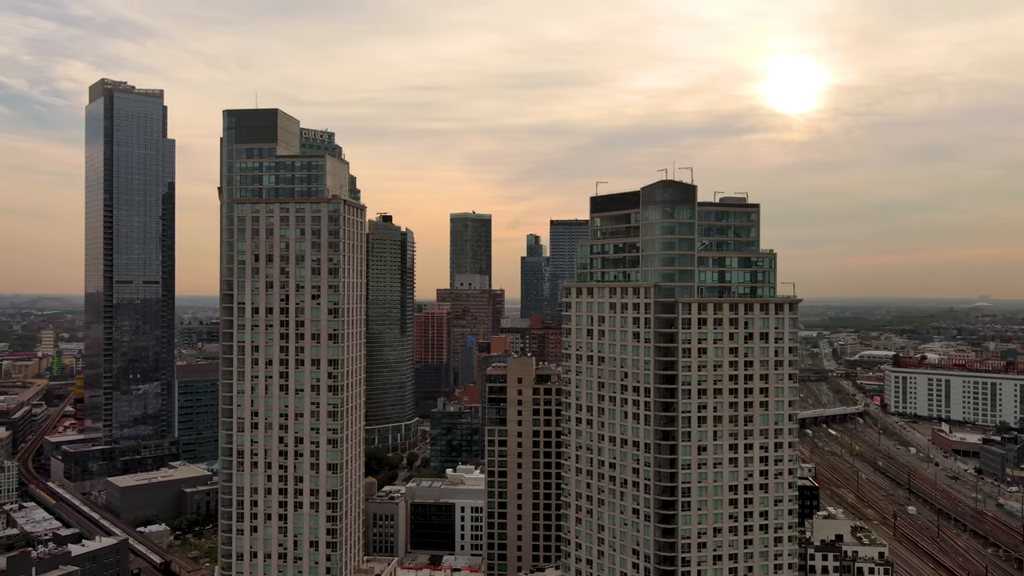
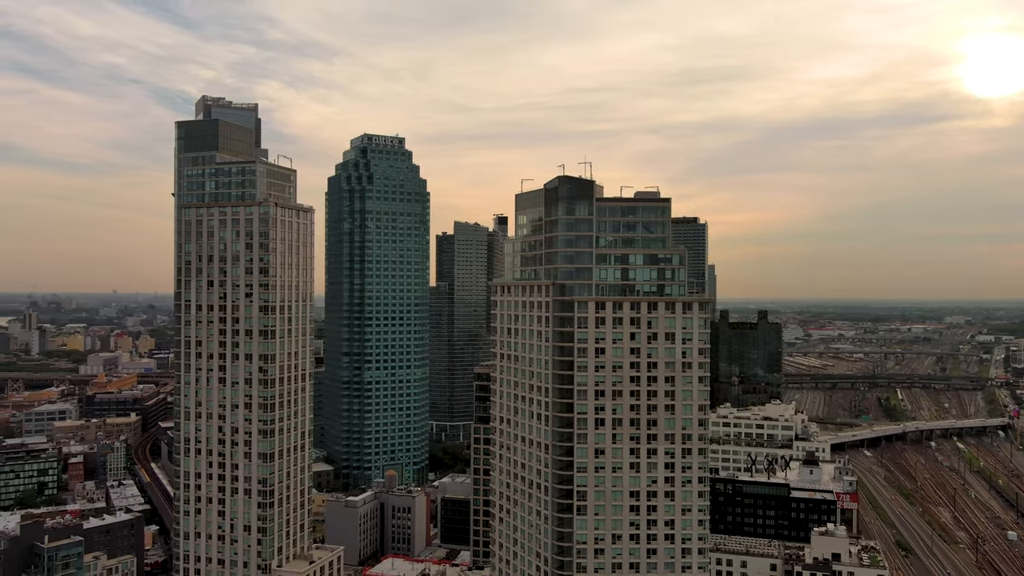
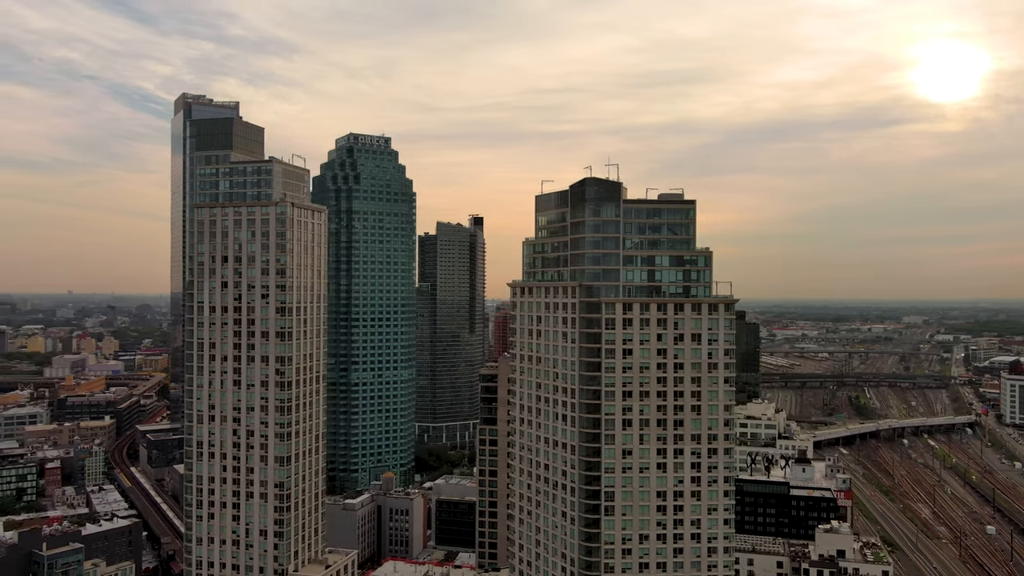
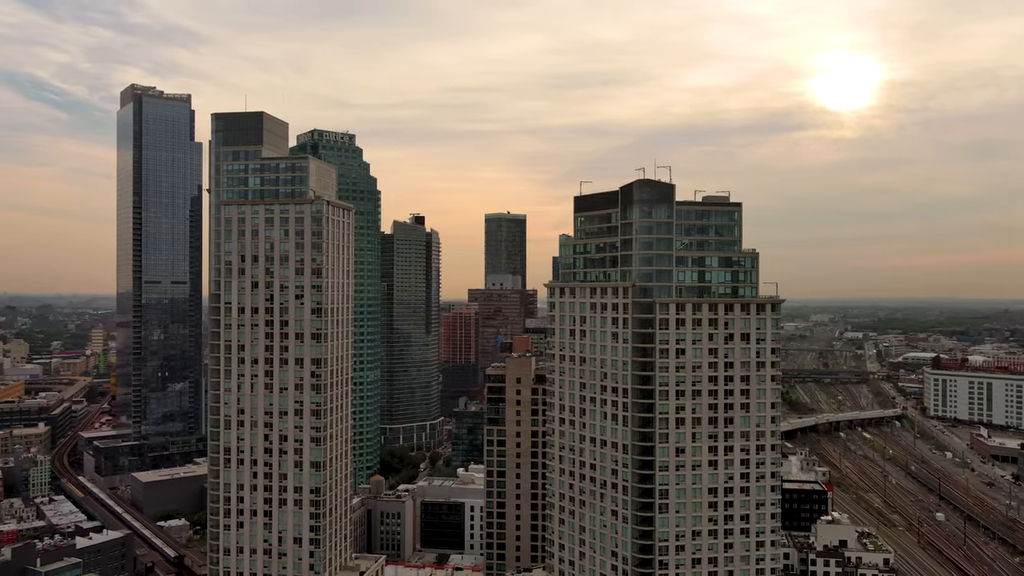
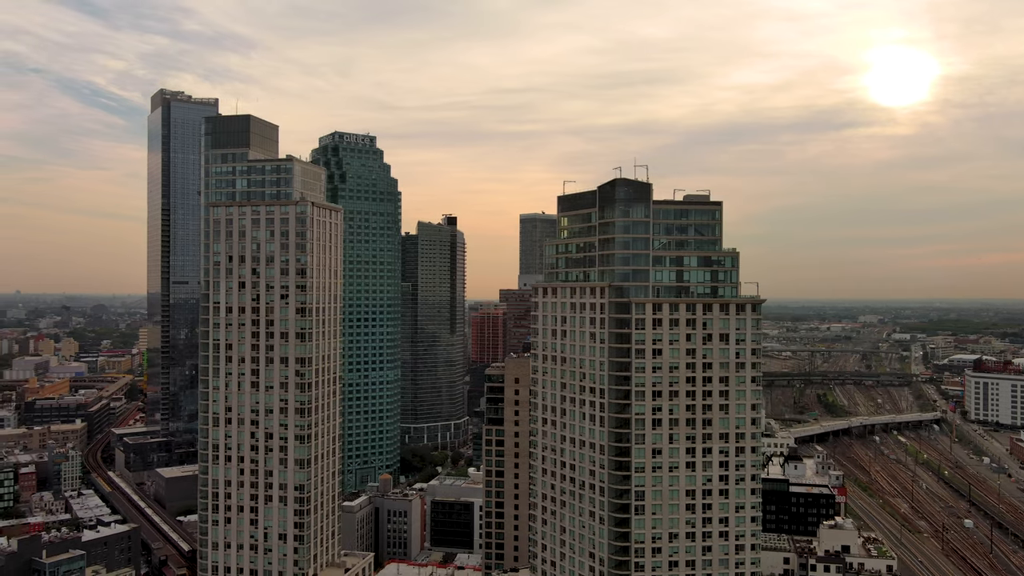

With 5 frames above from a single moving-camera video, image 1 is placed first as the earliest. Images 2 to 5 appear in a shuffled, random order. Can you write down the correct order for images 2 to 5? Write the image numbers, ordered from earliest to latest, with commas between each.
4, 5, 3, 2
